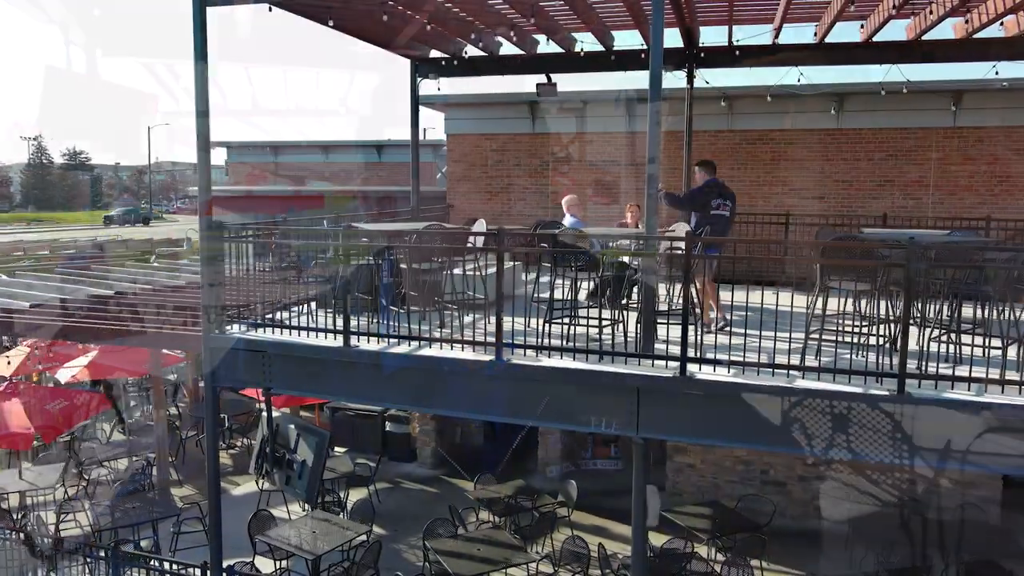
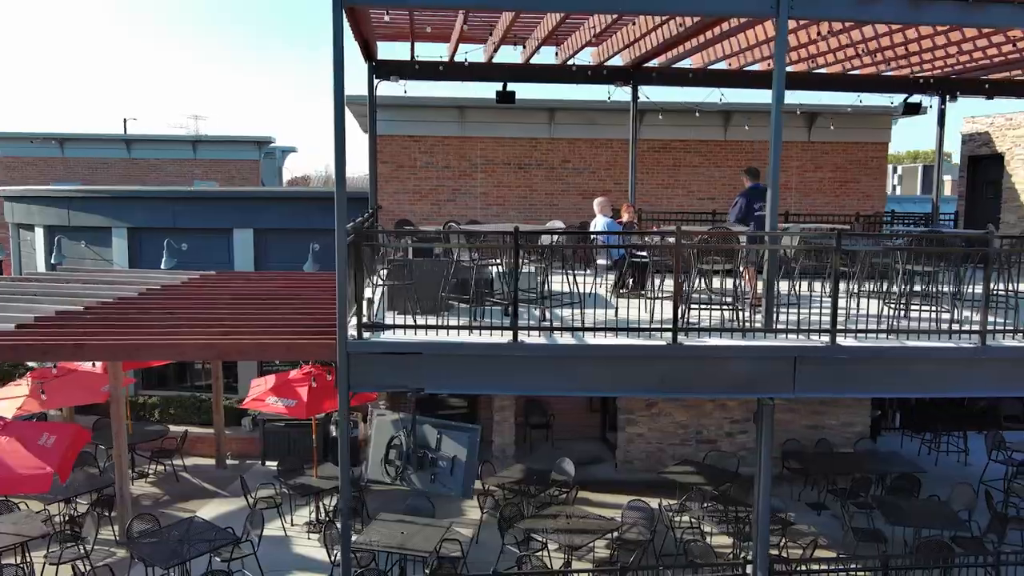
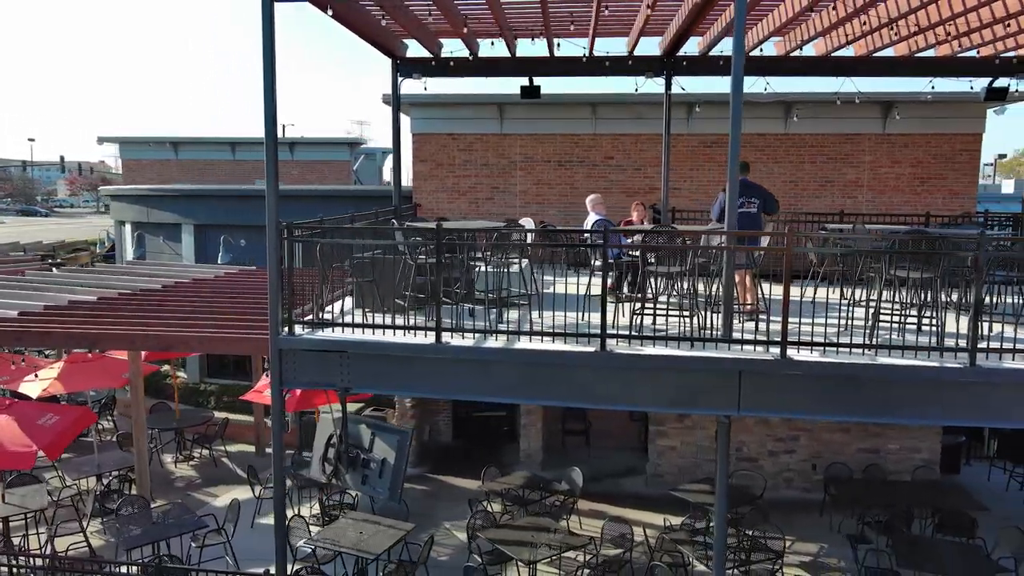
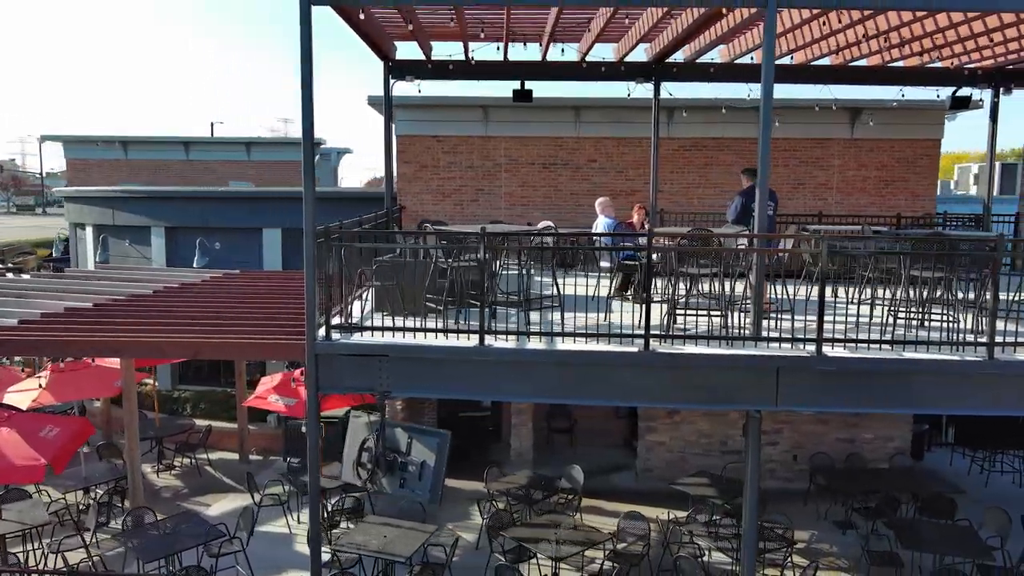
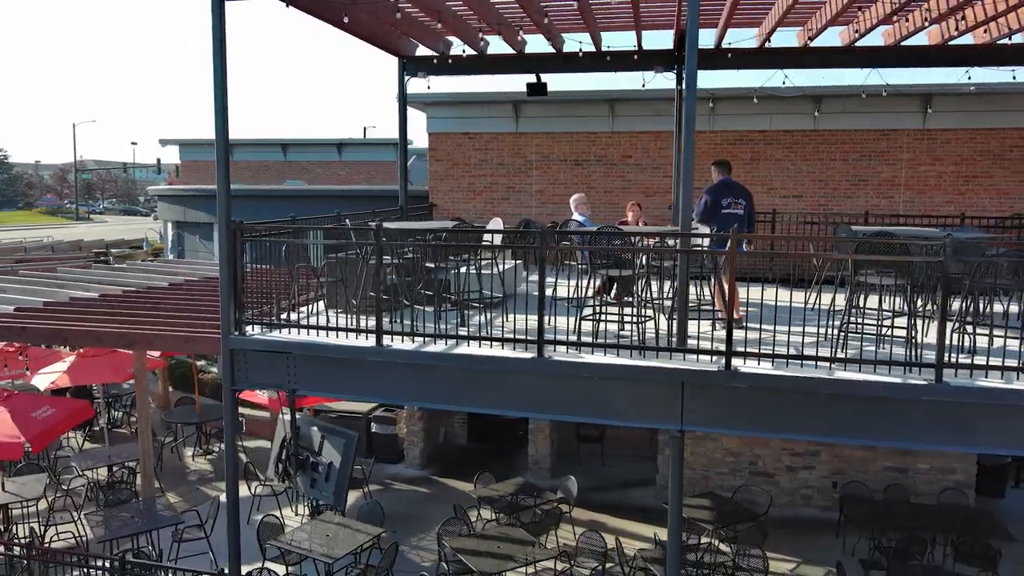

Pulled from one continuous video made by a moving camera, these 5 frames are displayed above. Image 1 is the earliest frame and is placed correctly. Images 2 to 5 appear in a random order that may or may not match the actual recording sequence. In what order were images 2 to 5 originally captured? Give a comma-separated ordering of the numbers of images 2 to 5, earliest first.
5, 3, 4, 2
